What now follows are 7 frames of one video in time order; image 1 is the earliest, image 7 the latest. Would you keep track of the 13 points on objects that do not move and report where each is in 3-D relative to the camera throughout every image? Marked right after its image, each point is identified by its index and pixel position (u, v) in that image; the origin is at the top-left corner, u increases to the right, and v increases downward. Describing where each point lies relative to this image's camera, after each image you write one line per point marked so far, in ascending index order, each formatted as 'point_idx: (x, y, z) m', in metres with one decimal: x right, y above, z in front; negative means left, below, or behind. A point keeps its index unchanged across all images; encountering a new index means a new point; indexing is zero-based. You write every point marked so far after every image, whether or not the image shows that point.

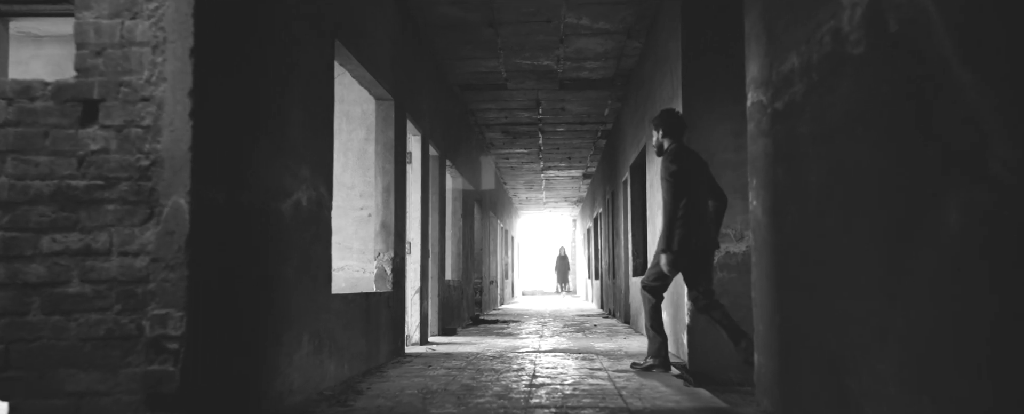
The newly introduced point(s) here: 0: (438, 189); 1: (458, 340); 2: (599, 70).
0: (-0.8, +0.2, +7.7) m
1: (-0.5, -1.3, +6.9) m
2: (+1.0, +1.6, +8.1) m
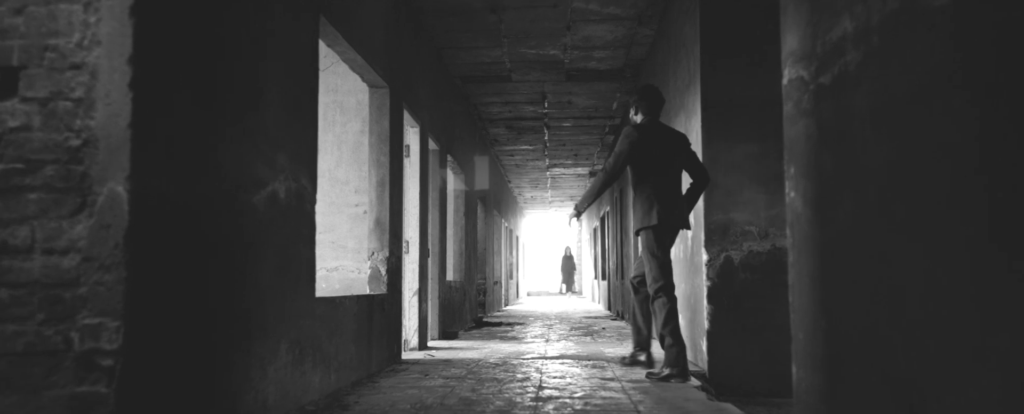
0: (-0.8, +0.2, +7.3) m
1: (-0.5, -1.3, +6.5) m
2: (+1.0, +1.6, +7.7) m
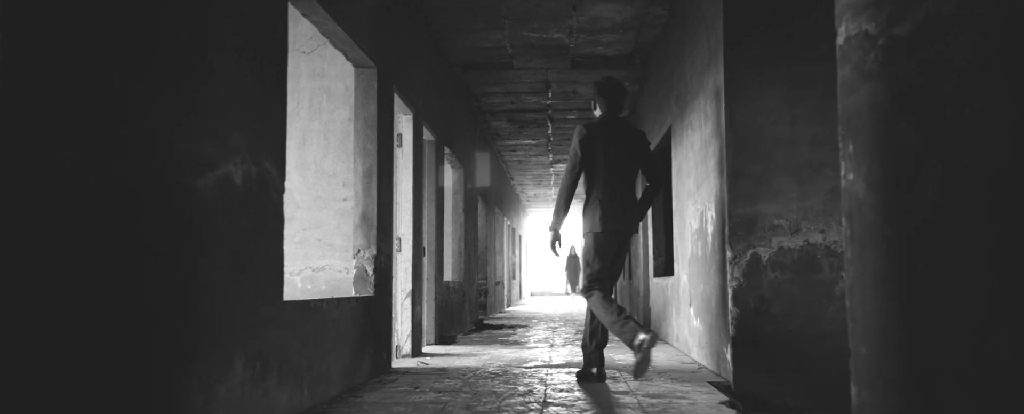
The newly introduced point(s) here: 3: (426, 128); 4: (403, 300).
0: (-0.8, +0.3, +6.9) m
1: (-0.5, -1.2, +6.0) m
2: (+1.1, +1.6, +7.2) m
3: (-0.8, +0.7, +6.5) m
4: (-0.9, -0.7, +5.7) m
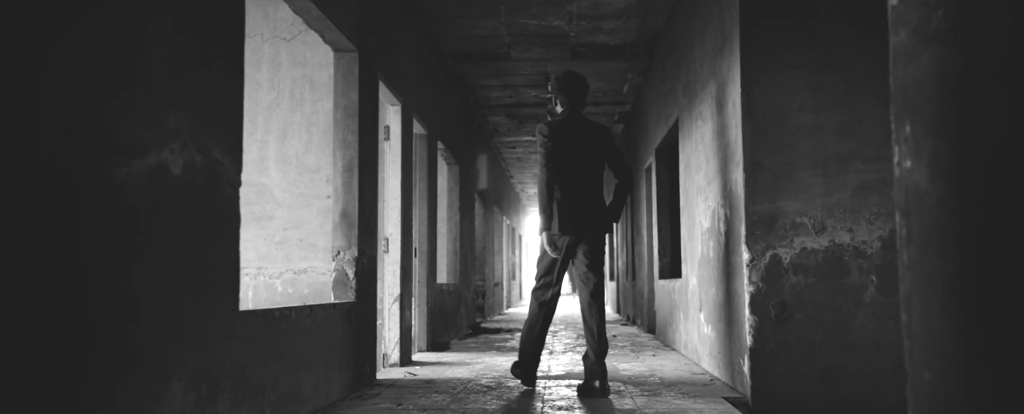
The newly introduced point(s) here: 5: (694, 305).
0: (-0.8, +0.3, +6.5) m
1: (-0.5, -1.2, +5.7) m
2: (+1.0, +1.7, +6.8) m
3: (-0.8, +0.7, +6.1) m
4: (-0.9, -0.7, +5.3) m
5: (+1.4, -0.7, +5.3) m
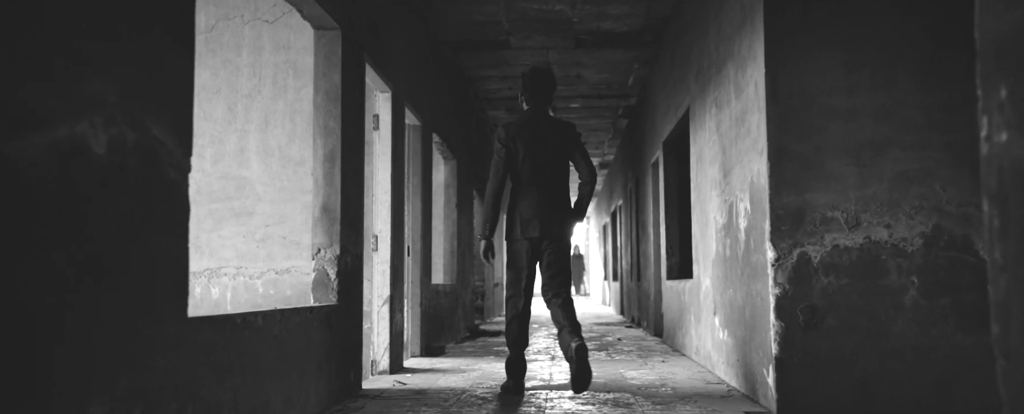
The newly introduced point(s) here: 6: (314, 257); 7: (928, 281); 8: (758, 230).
0: (-0.8, +0.3, +6.1) m
1: (-0.5, -1.2, +5.3) m
2: (+1.0, +1.7, +6.4) m
3: (-0.8, +0.8, +5.7) m
4: (-0.9, -0.7, +4.9) m
5: (+1.4, -0.7, +4.9) m
6: (-1.1, -0.3, +3.8) m
7: (+1.9, -0.3, +3.2) m
8: (+1.2, -0.1, +3.5) m
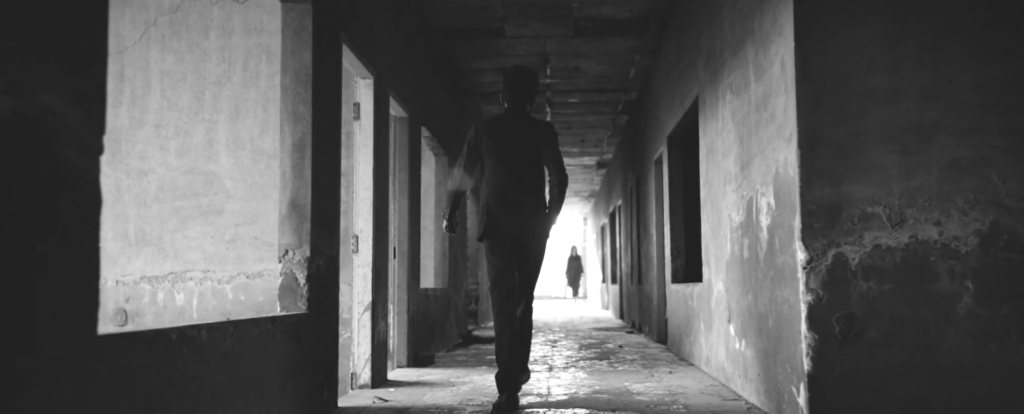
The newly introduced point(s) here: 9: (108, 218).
0: (-0.9, +0.3, +5.6) m
1: (-0.6, -1.2, +4.8) m
2: (+1.0, +1.7, +6.0) m
3: (-0.9, +0.8, +5.3) m
4: (-0.9, -0.7, +4.5) m
5: (+1.3, -0.7, +4.5) m
6: (-1.1, -0.3, +3.4) m
7: (+1.9, -0.3, +2.8) m
8: (+1.2, -0.1, +3.1) m
9: (-2.4, -0.1, +4.3) m
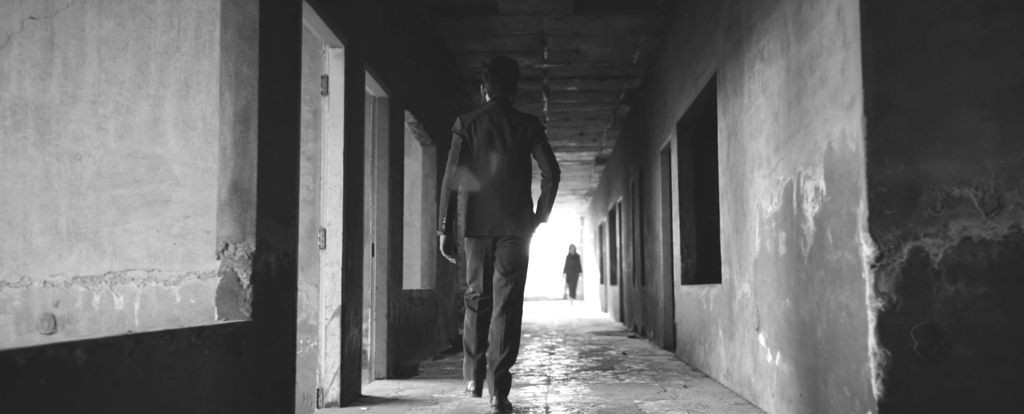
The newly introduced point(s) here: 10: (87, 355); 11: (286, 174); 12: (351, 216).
0: (-0.9, +0.4, +5.0) m
1: (-0.6, -1.1, +4.2) m
2: (+0.9, +1.8, +5.4) m
3: (-0.9, +0.8, +4.7) m
4: (-1.0, -0.6, +3.8) m
5: (+1.3, -0.6, +3.9) m
6: (-1.1, -0.2, +2.8) m
7: (+1.8, -0.3, +2.2) m
8: (+1.2, 0.0, +2.5) m
9: (-2.5, 0.0, +3.7) m
10: (-1.0, -0.4, +1.7) m
11: (-1.0, +0.1, +3.1) m
12: (-0.9, -0.1, +4.0) m
